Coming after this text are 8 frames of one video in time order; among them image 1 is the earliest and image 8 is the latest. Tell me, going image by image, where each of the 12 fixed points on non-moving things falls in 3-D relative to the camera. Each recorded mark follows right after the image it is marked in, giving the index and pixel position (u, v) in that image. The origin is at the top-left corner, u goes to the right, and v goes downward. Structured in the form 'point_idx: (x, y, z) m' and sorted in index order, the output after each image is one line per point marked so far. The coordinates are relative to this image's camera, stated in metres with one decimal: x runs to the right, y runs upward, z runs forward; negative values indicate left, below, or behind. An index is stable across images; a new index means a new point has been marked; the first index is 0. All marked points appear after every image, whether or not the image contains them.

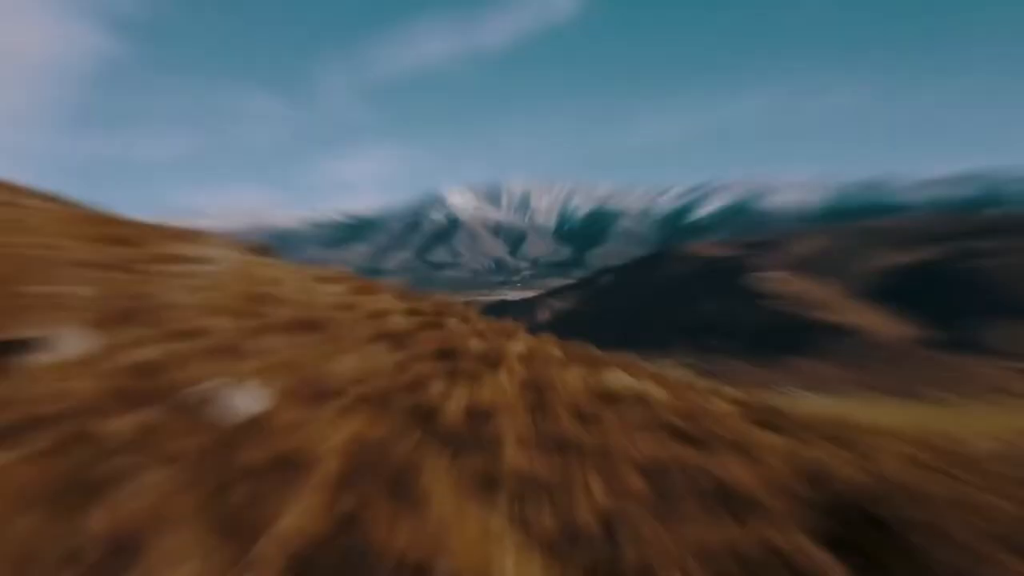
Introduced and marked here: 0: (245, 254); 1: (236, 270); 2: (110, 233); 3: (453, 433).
0: (-7.5, +0.7, +19.4) m
1: (-7.1, +0.2, +18.0) m
2: (-10.4, +1.3, +19.7) m
3: (-1.1, -2.7, +14.4) m
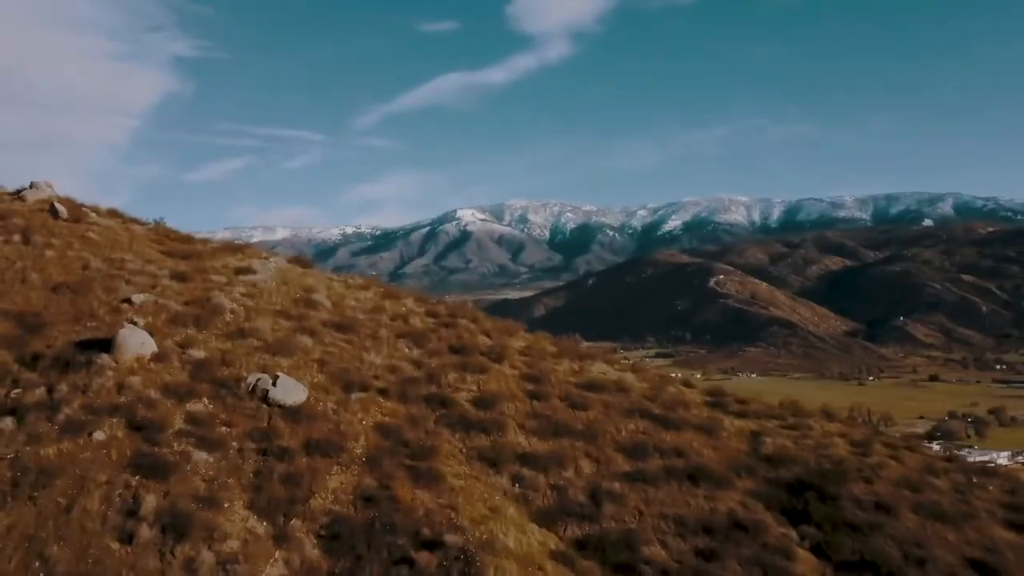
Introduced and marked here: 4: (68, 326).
0: (-7.5, +0.5, +21.7) m
1: (-7.1, 0.0, +20.4) m
2: (-10.4, +1.1, +22.1) m
3: (-1.1, -2.9, +16.8) m
4: (-10.0, -0.9, +16.8) m
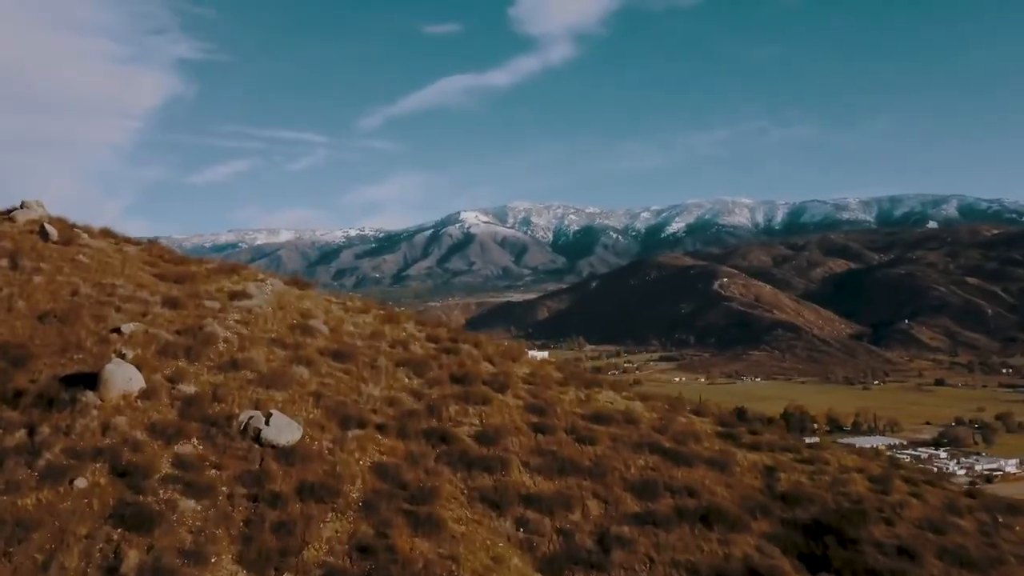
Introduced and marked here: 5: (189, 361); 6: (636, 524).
0: (-7.4, -0.1, +21.0) m
1: (-7.0, -0.7, +19.7) m
2: (-10.3, +0.4, +21.4) m
3: (-1.0, -3.6, +16.1) m
4: (-10.0, -1.5, +16.2) m
5: (-7.3, -1.7, +16.9) m
6: (+2.5, -4.7, +14.9) m
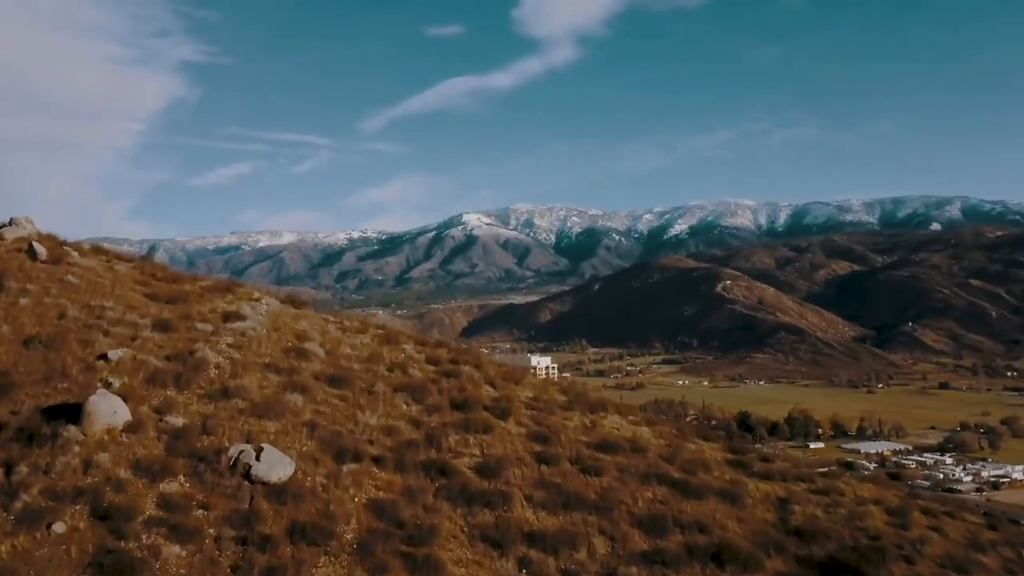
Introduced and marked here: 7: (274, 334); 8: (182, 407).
0: (-7.3, -0.7, +20.4) m
1: (-7.0, -1.2, +19.1) m
2: (-10.3, -0.2, +20.7) m
3: (-1.0, -4.1, +15.4) m
4: (-9.9, -2.1, +15.5) m
5: (-7.2, -2.2, +16.2) m
6: (+2.5, -5.3, +14.2) m
7: (-6.3, -1.2, +19.8) m
8: (-6.9, -2.5, +15.6) m
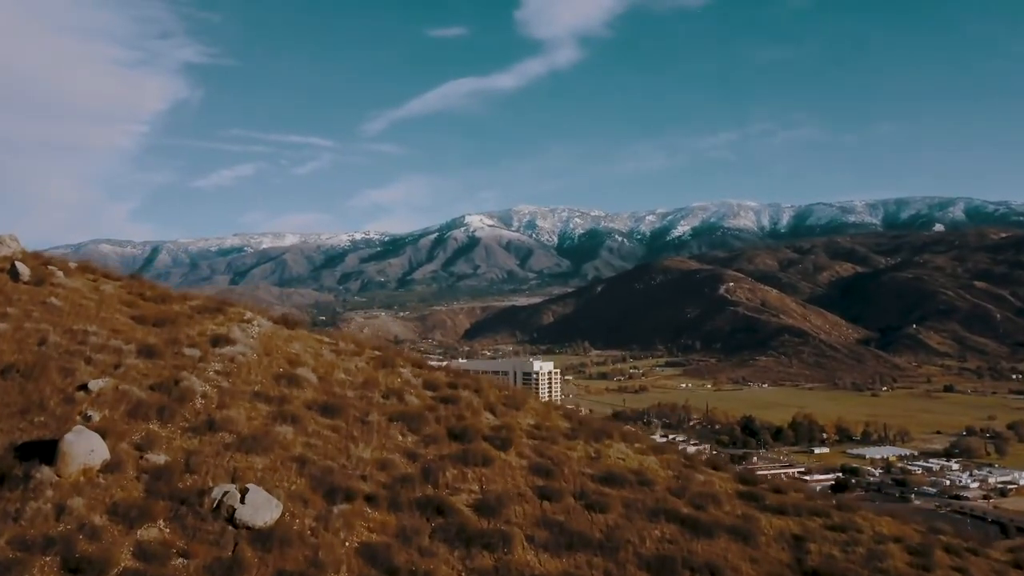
0: (-7.3, -1.3, +19.6) m
1: (-7.0, -1.8, +18.3) m
2: (-10.2, -0.7, +20.0) m
3: (-1.0, -4.7, +14.6) m
4: (-9.9, -2.7, +14.7) m
5: (-7.2, -2.8, +15.4) m
6: (+2.5, -5.8, +13.4) m
7: (-6.3, -1.8, +19.0) m
8: (-6.9, -3.1, +14.8) m
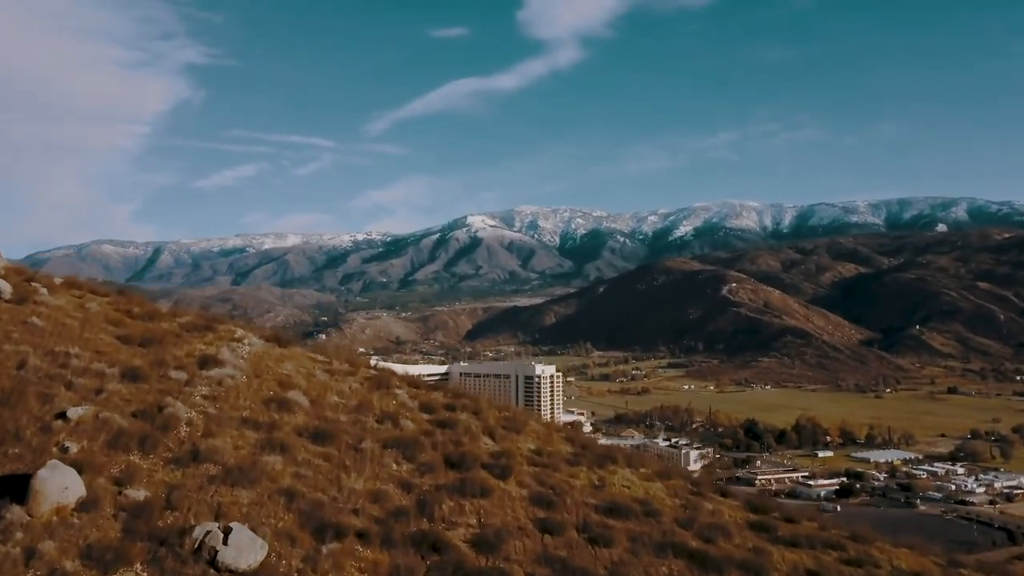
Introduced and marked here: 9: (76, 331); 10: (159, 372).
0: (-7.3, -1.8, +18.8) m
1: (-7.0, -2.3, +17.5) m
2: (-10.2, -1.2, +19.2) m
3: (-1.0, -5.2, +13.8) m
4: (-9.9, -3.1, +14.0) m
5: (-7.2, -3.3, +14.7) m
6: (+2.5, -6.3, +12.6) m
7: (-6.3, -2.3, +18.3) m
8: (-6.9, -3.5, +14.1) m
9: (-11.0, -1.1, +18.7) m
10: (-8.3, -2.0, +17.6) m
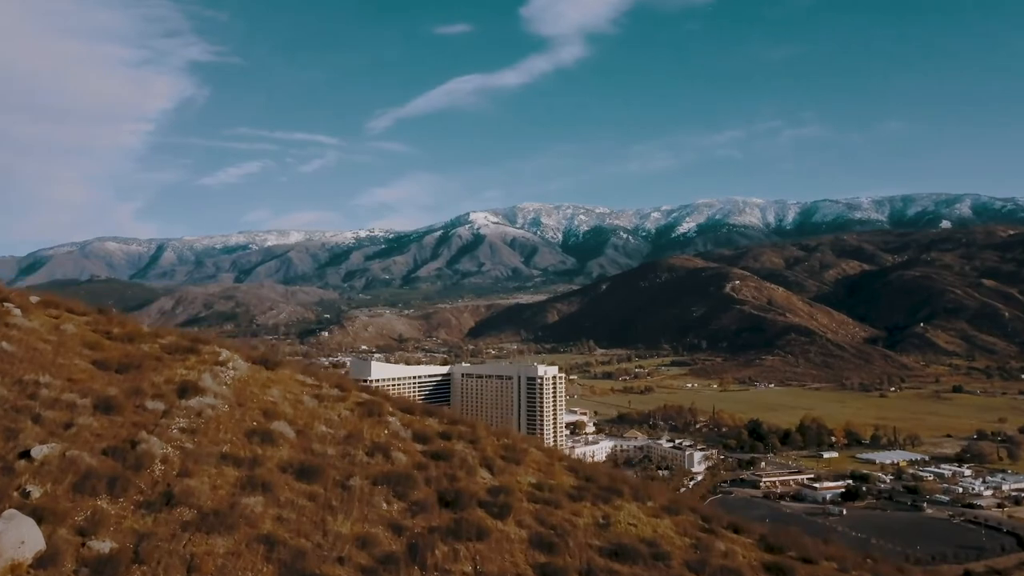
0: (-7.3, -2.3, +17.8) m
1: (-7.0, -2.8, +16.4) m
2: (-10.3, -1.8, +18.1) m
3: (-1.0, -5.7, +12.7) m
4: (-10.0, -3.7, +12.9) m
5: (-7.3, -3.8, +13.6) m
6: (+2.5, -6.9, +11.5) m
7: (-6.3, -2.8, +17.2) m
8: (-7.0, -4.1, +13.0) m
9: (-11.0, -1.6, +17.7) m
10: (-8.4, -2.5, +16.6) m
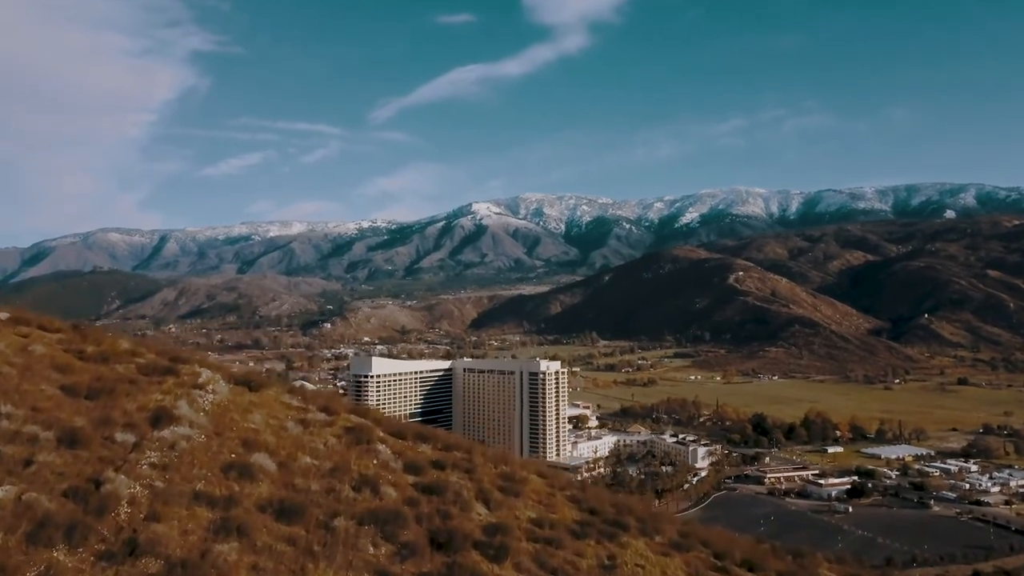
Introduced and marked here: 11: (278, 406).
0: (-7.3, -2.8, +16.6) m
1: (-7.0, -3.3, +15.2) m
2: (-10.3, -2.2, +16.9) m
3: (-1.1, -6.2, +11.5) m
4: (-10.0, -4.2, +11.7) m
5: (-7.3, -4.3, +12.4) m
6: (+2.4, -7.4, +10.3) m
7: (-6.4, -3.3, +16.0) m
8: (-7.0, -4.6, +11.8) m
9: (-11.0, -2.1, +16.5) m
10: (-8.4, -3.0, +15.4) m
11: (-5.7, -2.9, +18.6) m
